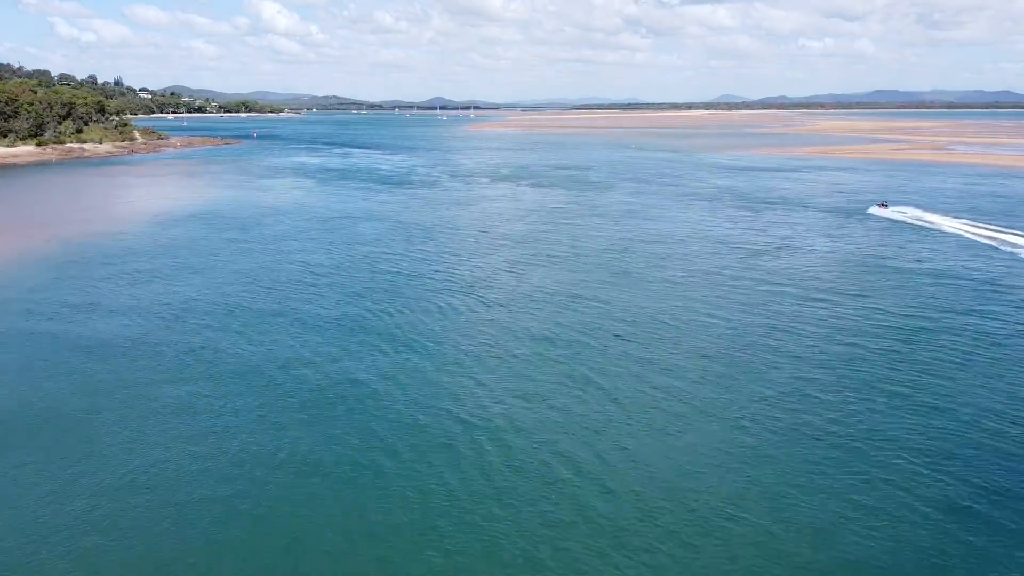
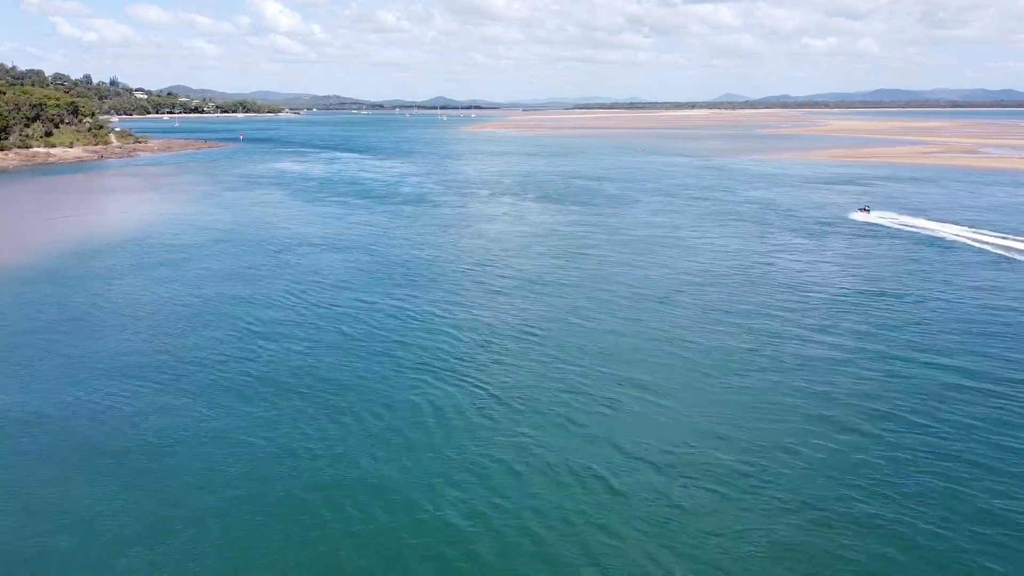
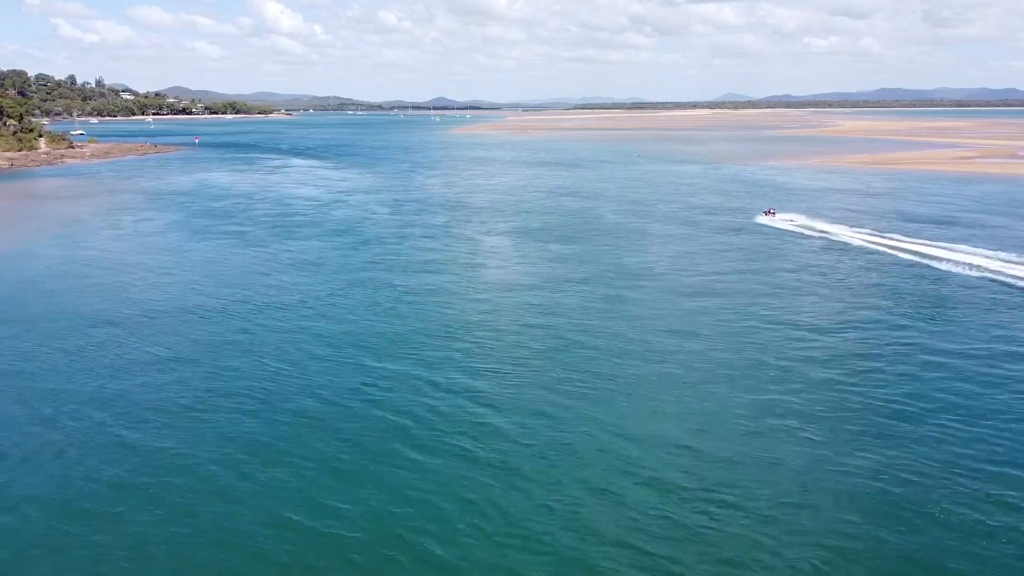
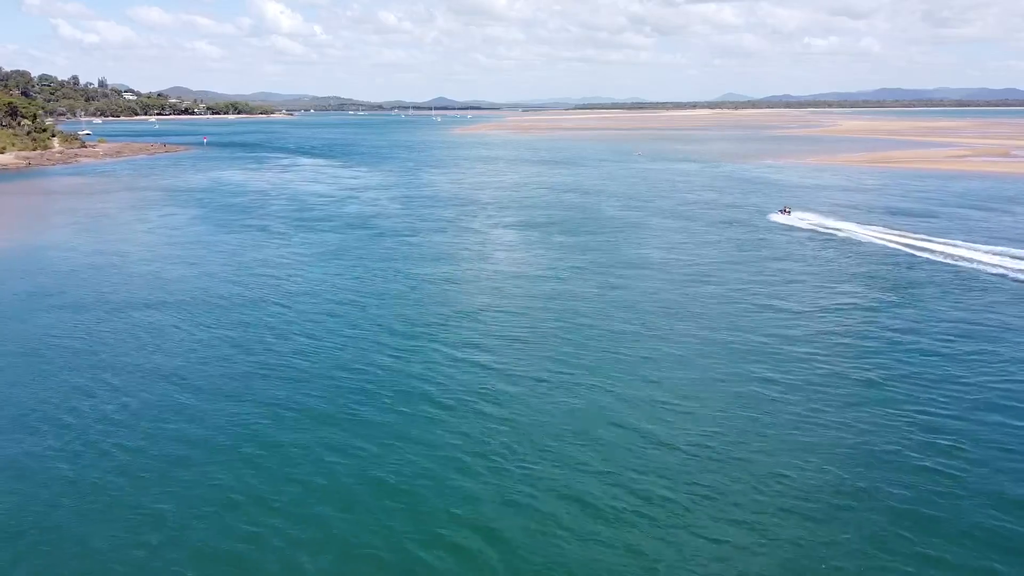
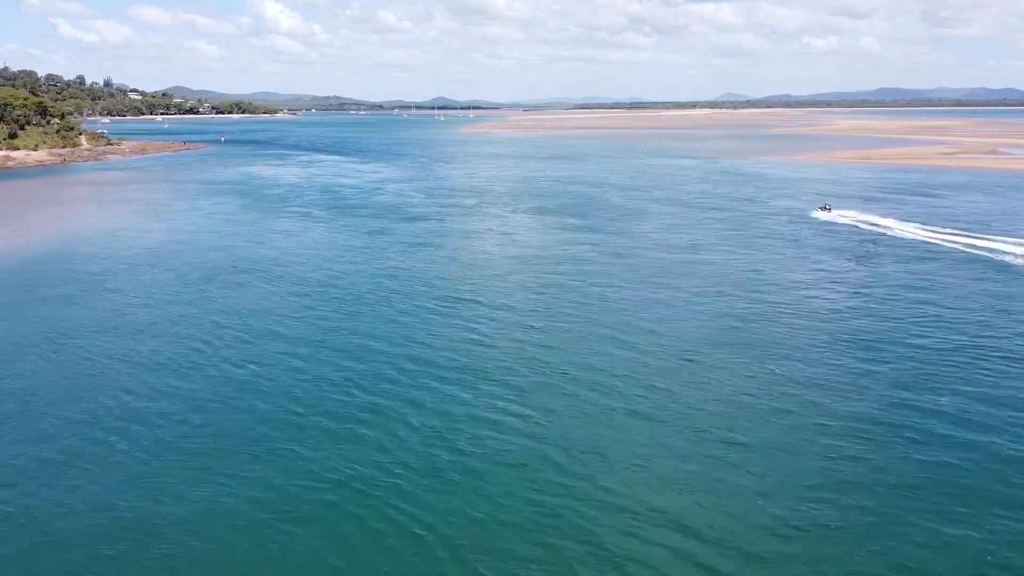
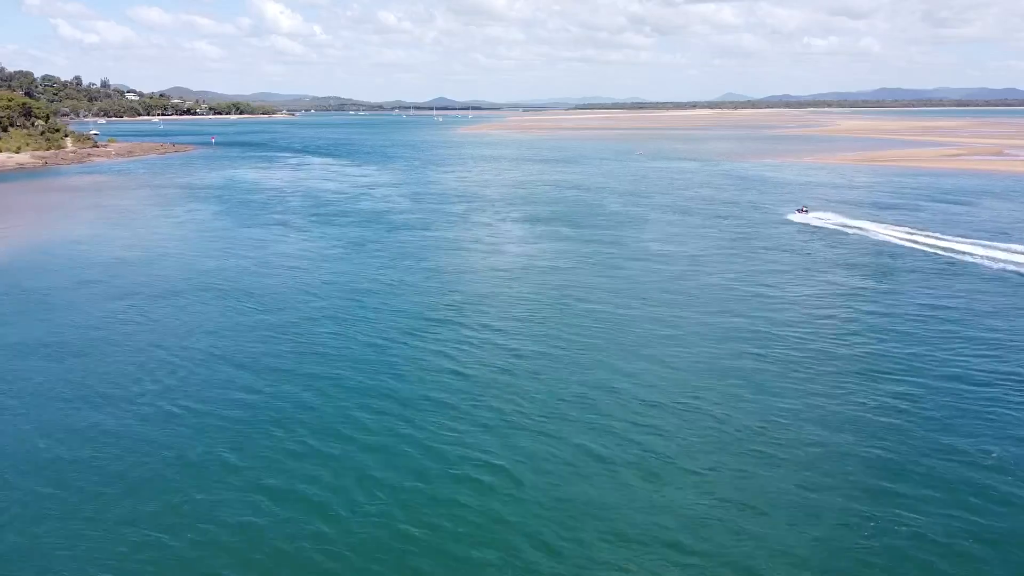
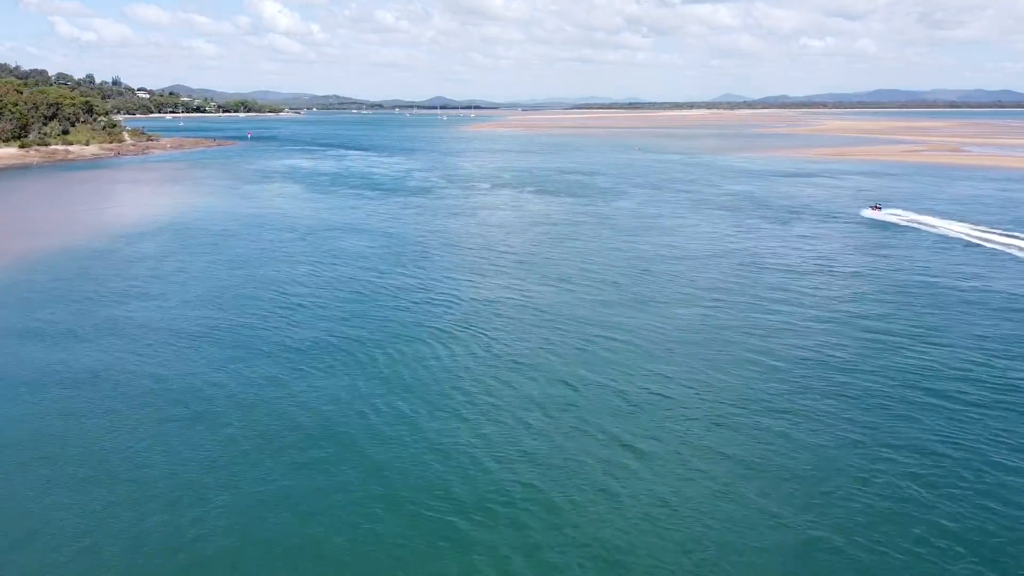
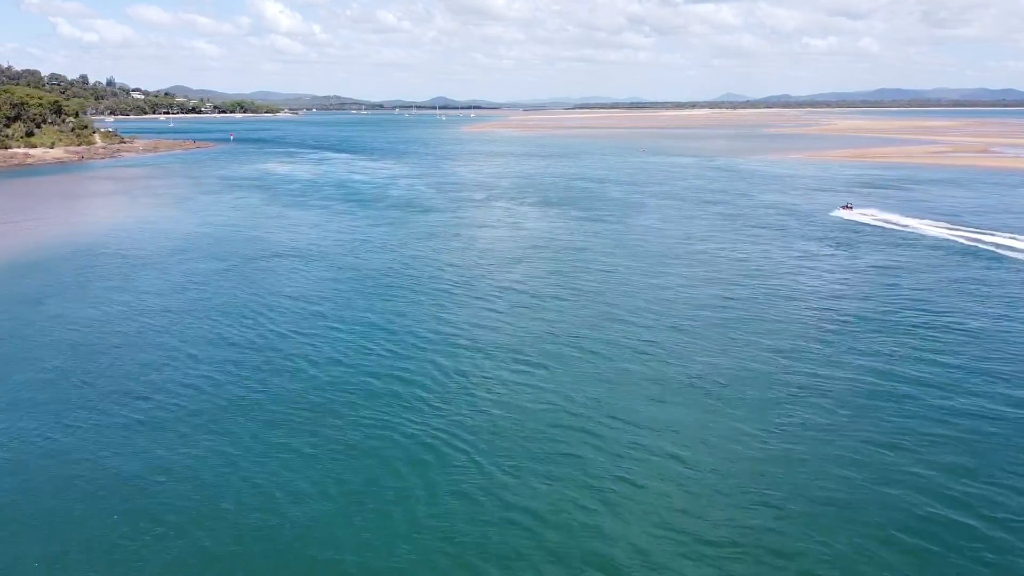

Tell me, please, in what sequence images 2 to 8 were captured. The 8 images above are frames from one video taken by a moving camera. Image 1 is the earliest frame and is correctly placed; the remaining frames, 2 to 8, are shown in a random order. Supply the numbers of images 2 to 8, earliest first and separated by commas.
7, 2, 8, 5, 6, 4, 3
